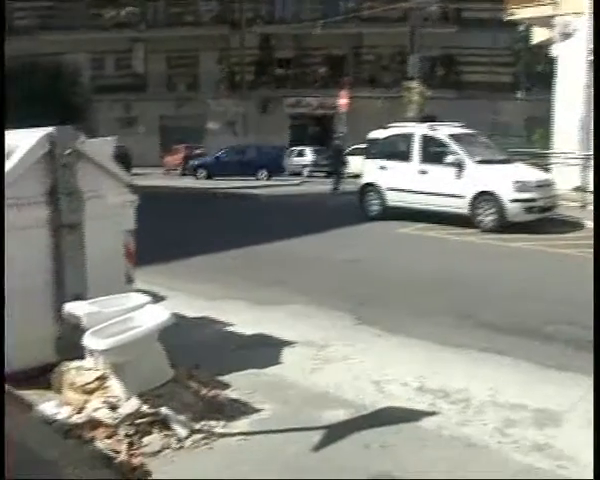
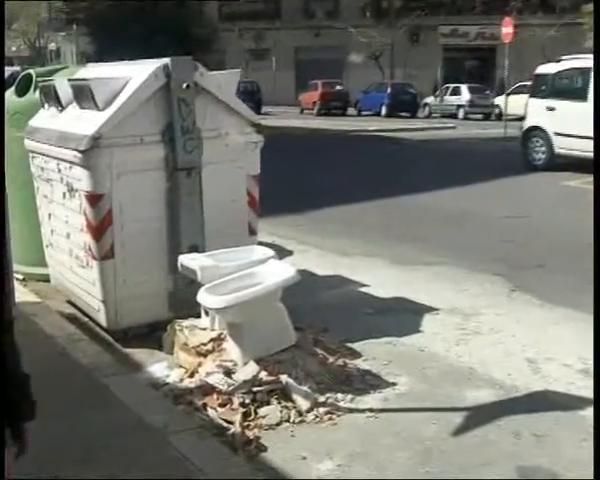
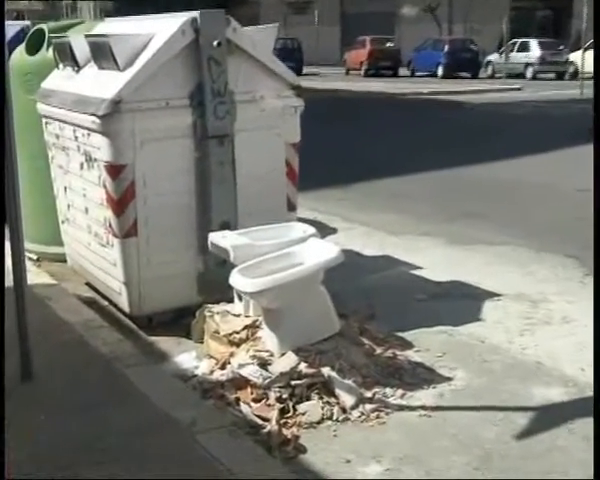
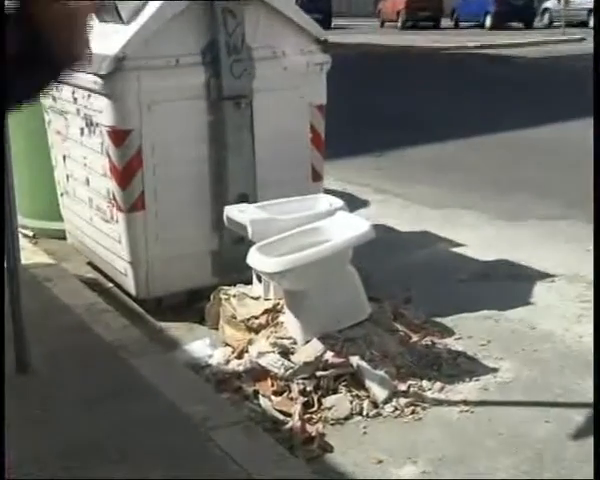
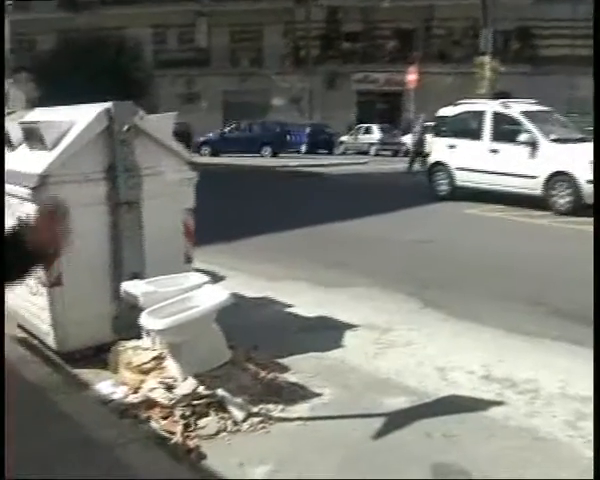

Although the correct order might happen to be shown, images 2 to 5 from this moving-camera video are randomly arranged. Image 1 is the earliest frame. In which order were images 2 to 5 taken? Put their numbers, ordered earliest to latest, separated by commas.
5, 2, 3, 4
